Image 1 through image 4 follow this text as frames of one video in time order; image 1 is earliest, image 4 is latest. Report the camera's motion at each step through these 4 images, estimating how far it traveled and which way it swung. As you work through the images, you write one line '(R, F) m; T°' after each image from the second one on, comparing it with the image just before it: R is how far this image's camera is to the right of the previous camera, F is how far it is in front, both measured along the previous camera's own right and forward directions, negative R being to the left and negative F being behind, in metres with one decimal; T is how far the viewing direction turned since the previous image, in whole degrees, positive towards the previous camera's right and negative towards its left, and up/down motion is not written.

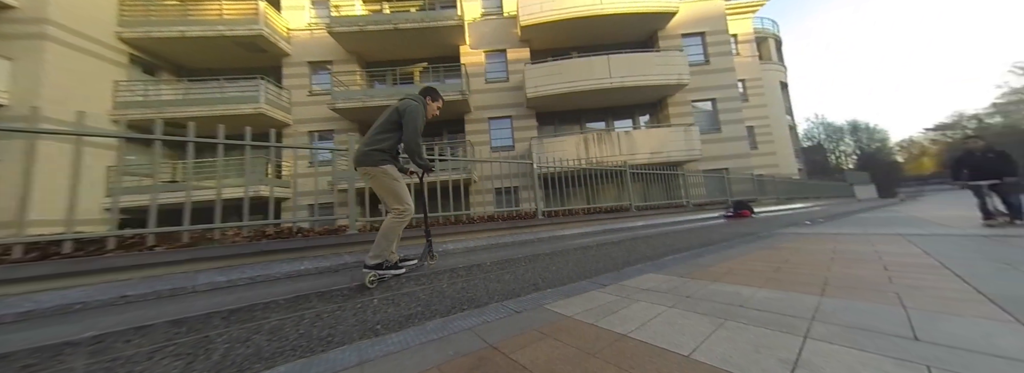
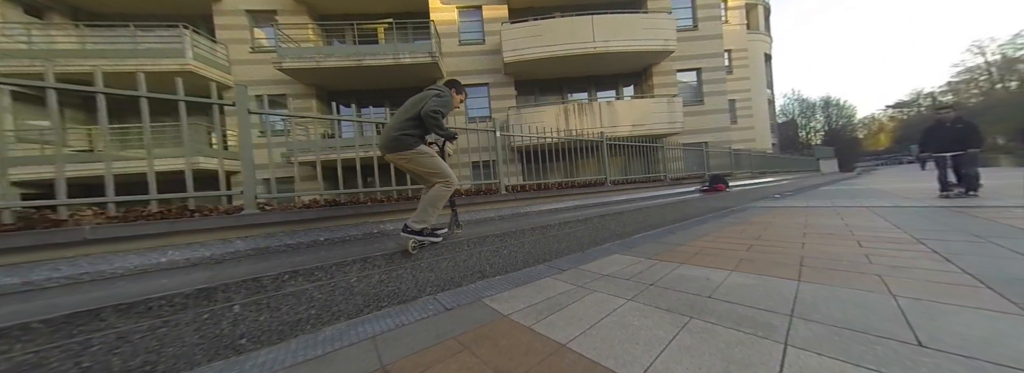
(+0.4, +0.5) m; +3°
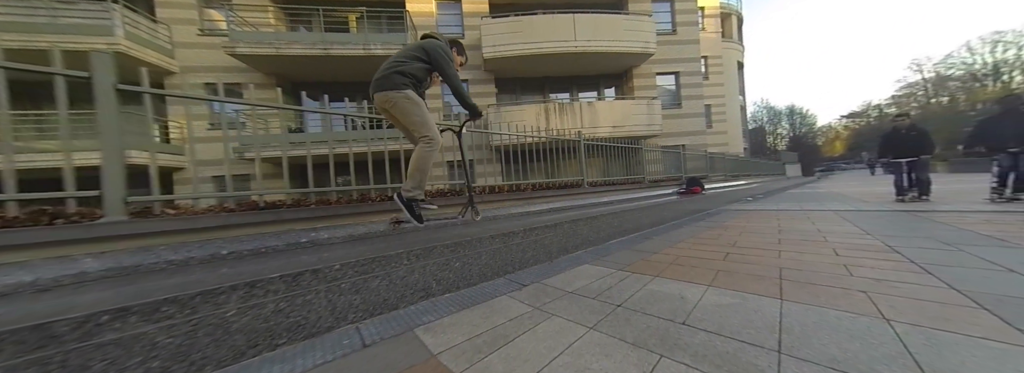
(+0.3, +0.3) m; +3°
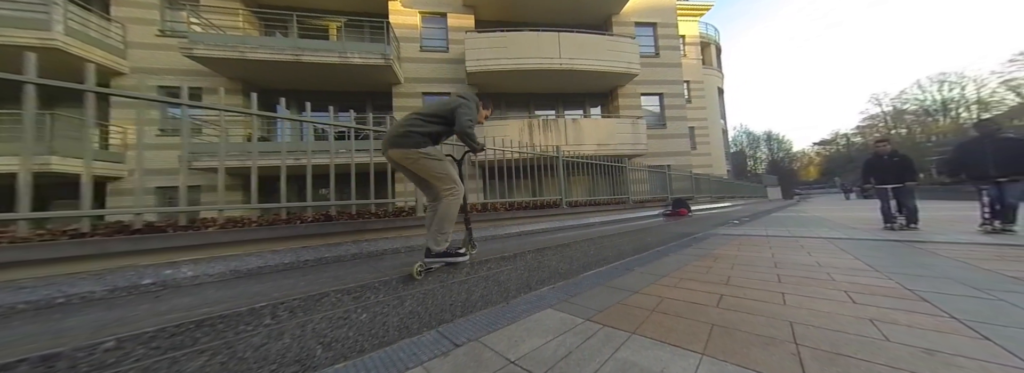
(+0.4, +0.5) m; +2°
